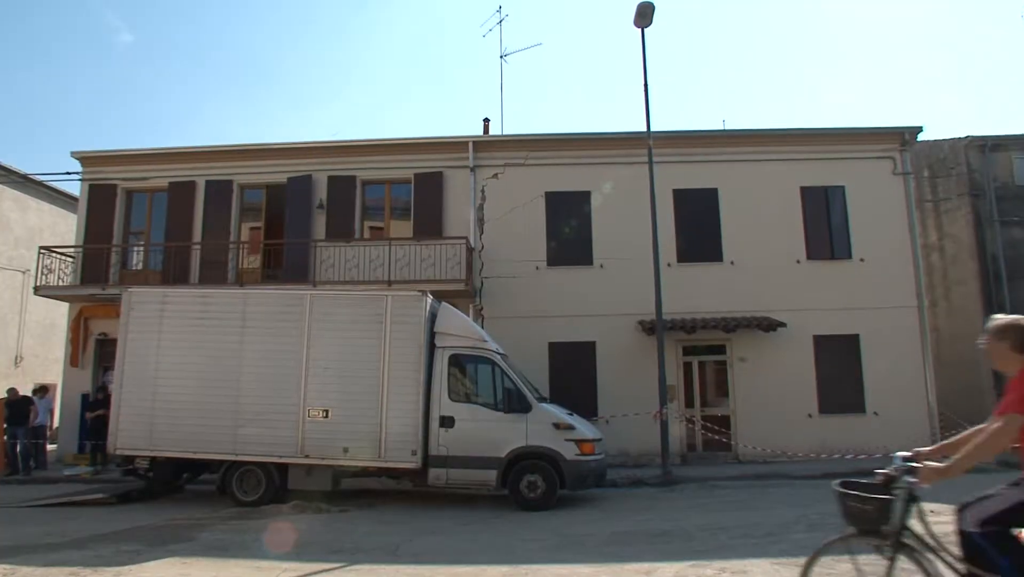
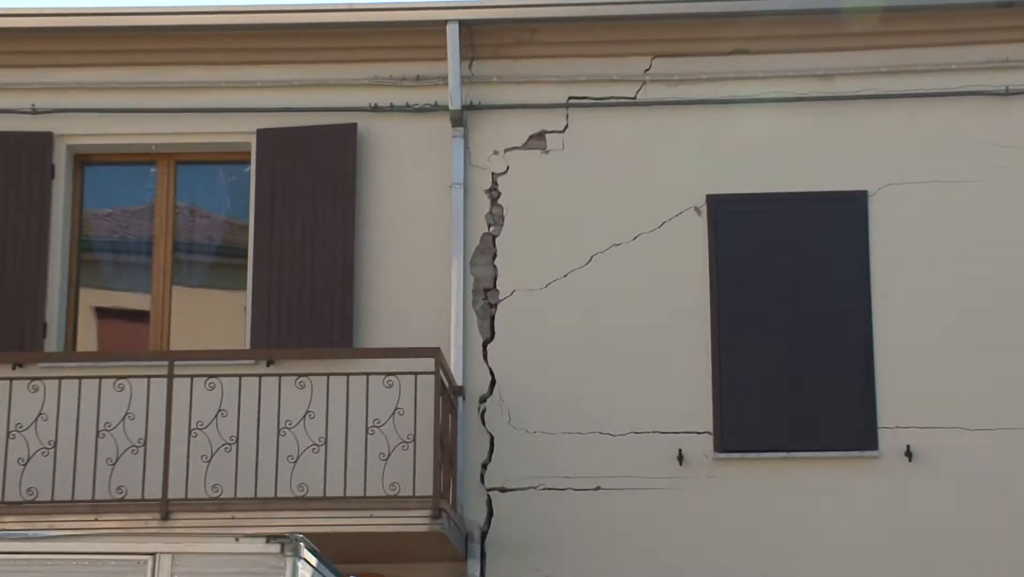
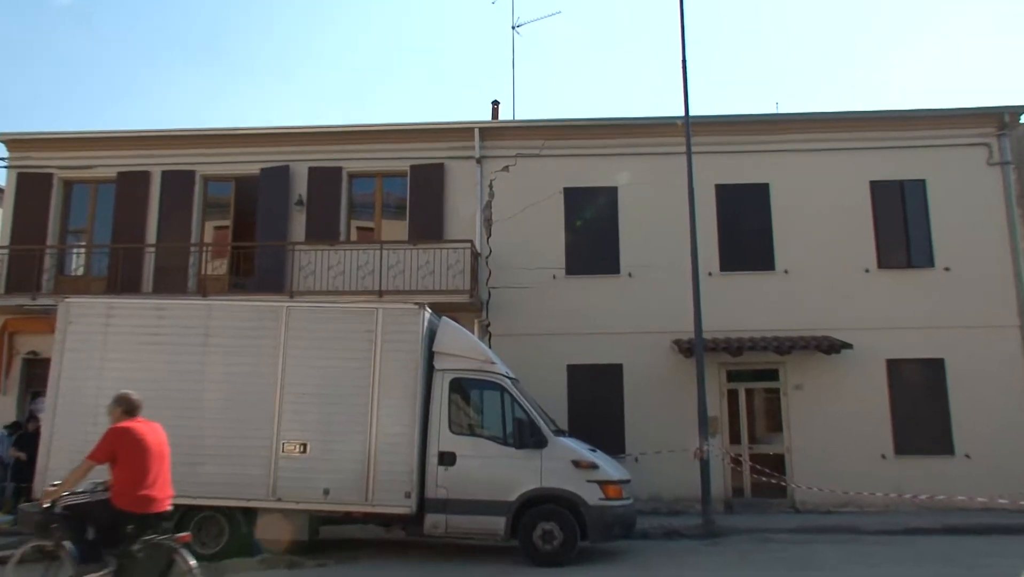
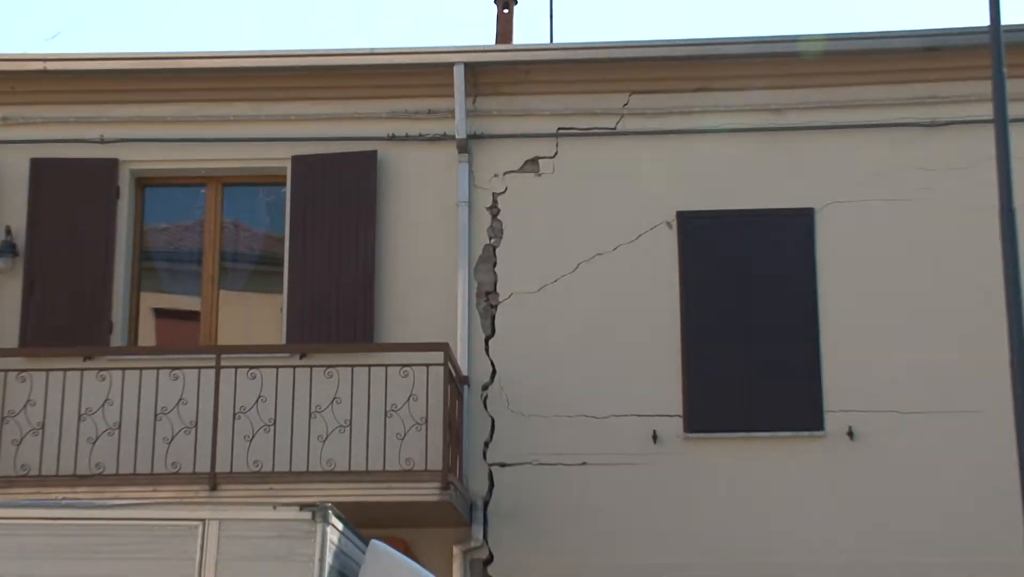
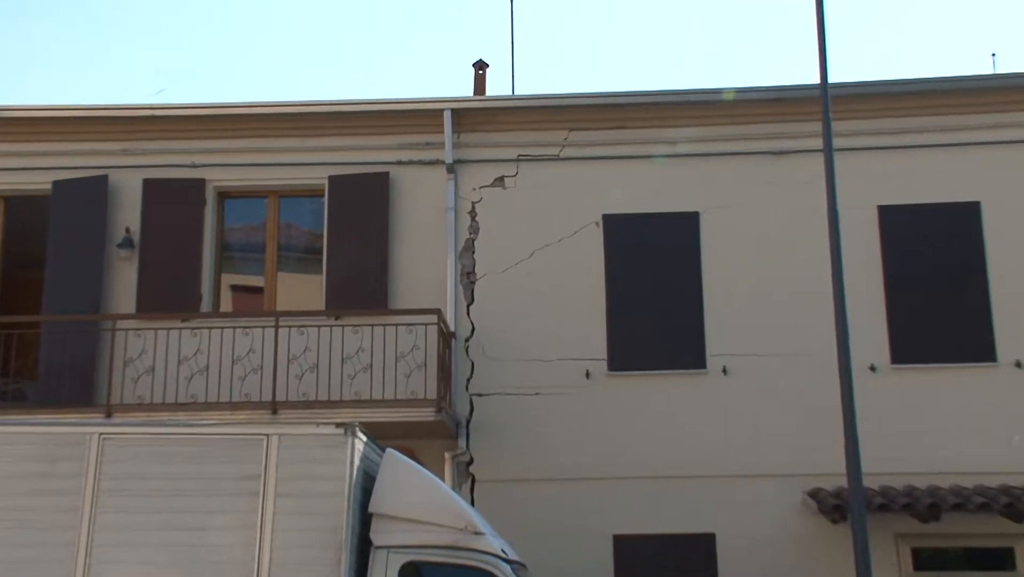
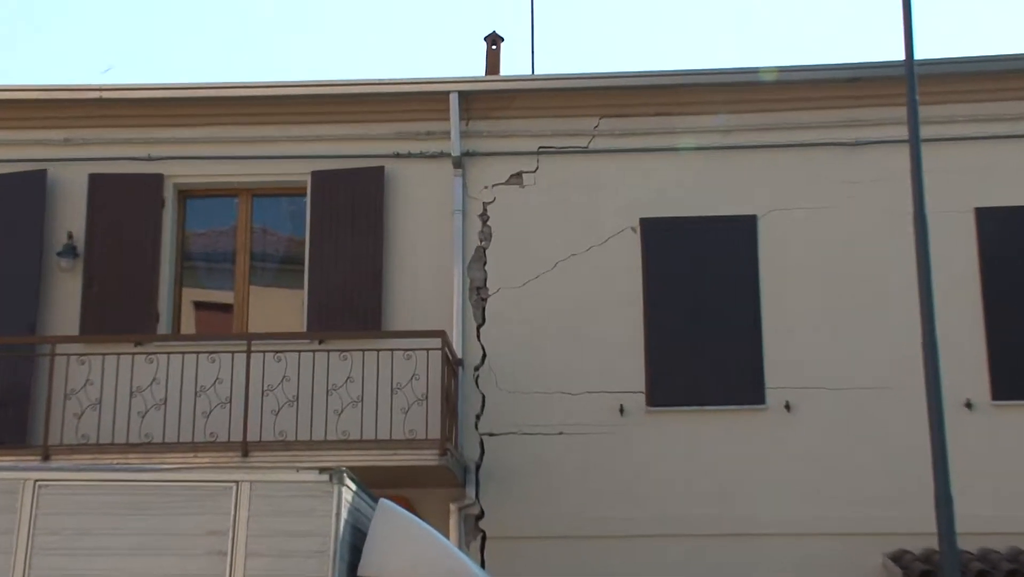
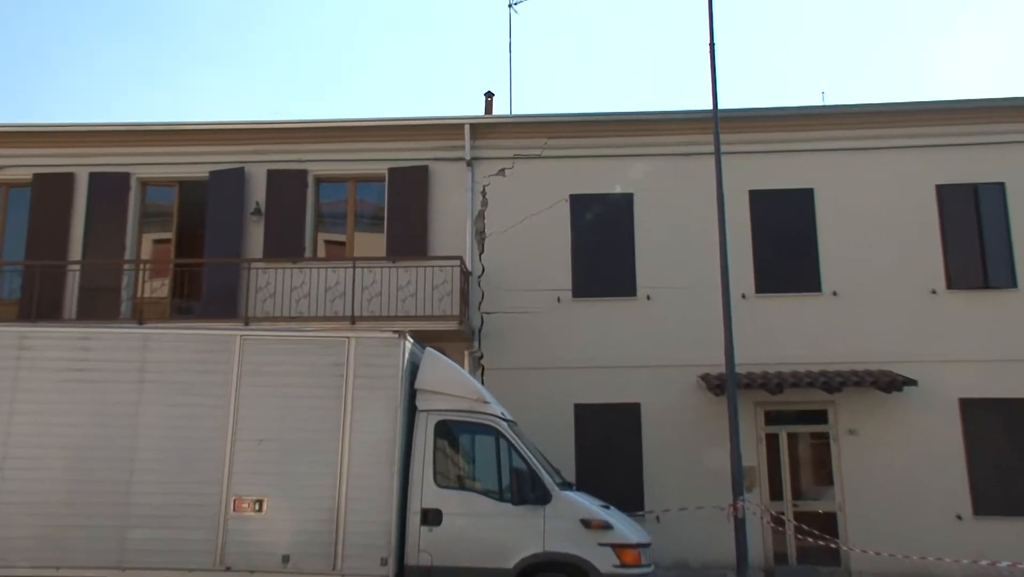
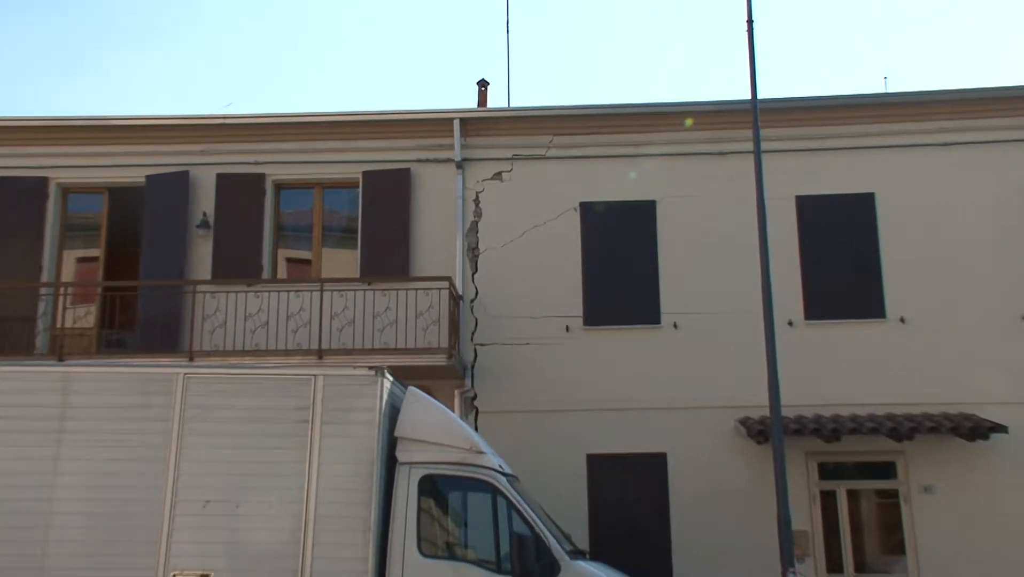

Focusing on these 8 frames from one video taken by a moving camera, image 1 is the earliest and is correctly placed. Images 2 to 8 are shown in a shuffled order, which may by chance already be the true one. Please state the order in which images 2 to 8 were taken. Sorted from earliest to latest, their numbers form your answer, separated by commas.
3, 7, 8, 5, 6, 4, 2
